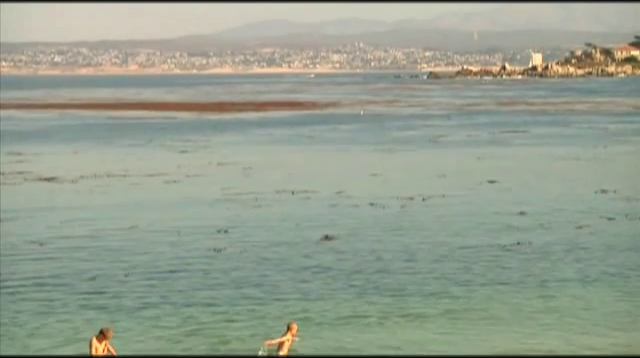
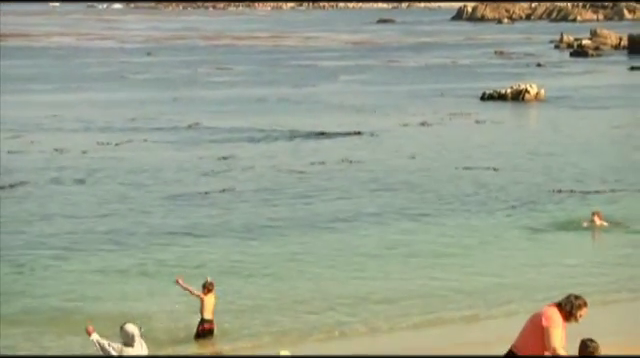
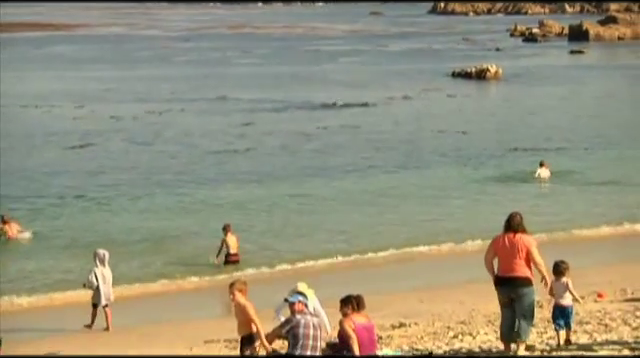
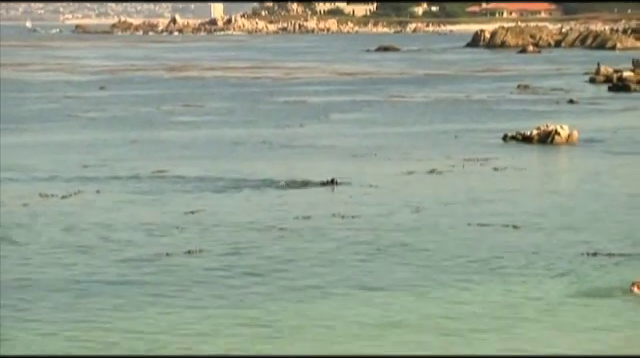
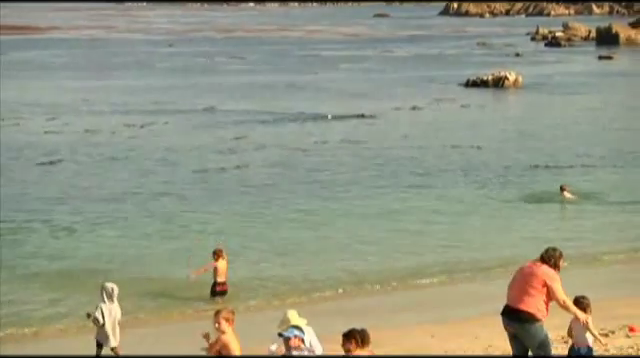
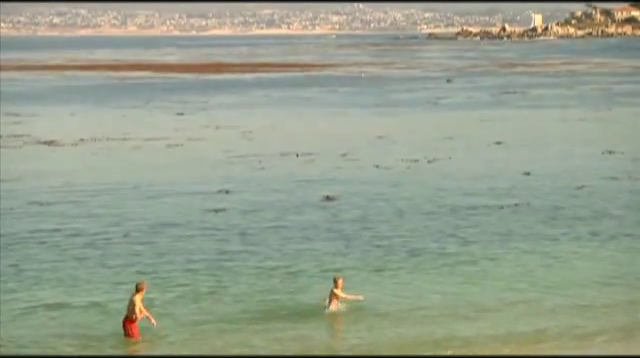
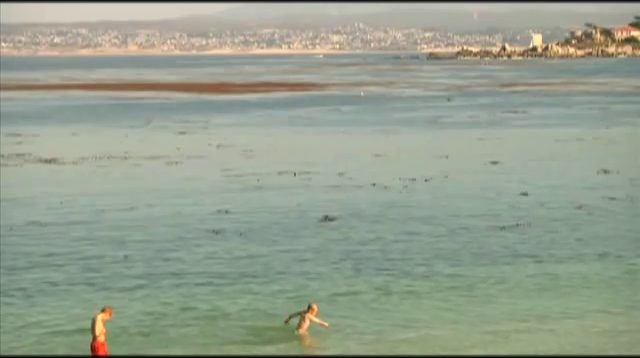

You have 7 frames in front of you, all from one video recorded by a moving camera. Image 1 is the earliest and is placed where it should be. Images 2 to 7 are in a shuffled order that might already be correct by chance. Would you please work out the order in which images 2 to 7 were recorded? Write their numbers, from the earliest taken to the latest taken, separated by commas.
7, 6, 4, 2, 5, 3
